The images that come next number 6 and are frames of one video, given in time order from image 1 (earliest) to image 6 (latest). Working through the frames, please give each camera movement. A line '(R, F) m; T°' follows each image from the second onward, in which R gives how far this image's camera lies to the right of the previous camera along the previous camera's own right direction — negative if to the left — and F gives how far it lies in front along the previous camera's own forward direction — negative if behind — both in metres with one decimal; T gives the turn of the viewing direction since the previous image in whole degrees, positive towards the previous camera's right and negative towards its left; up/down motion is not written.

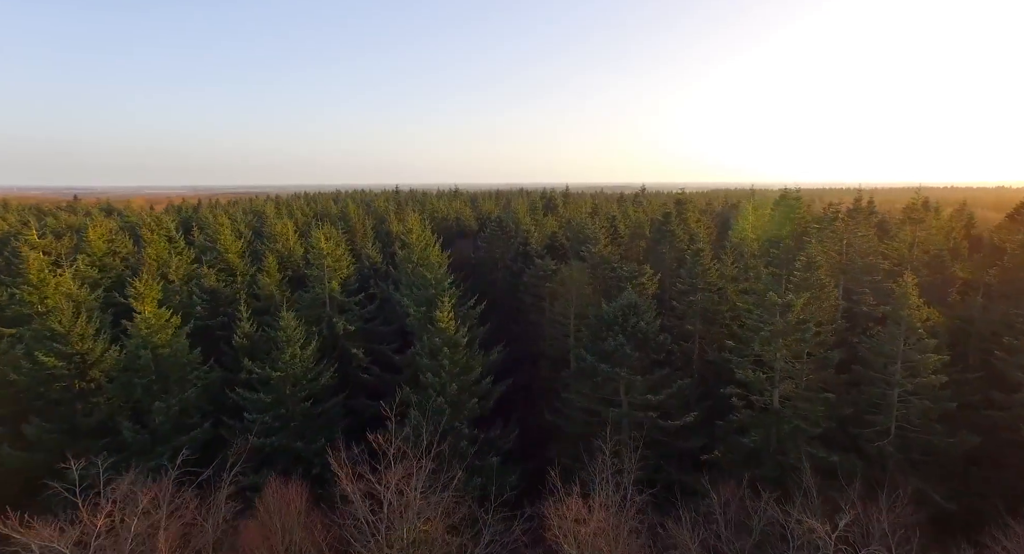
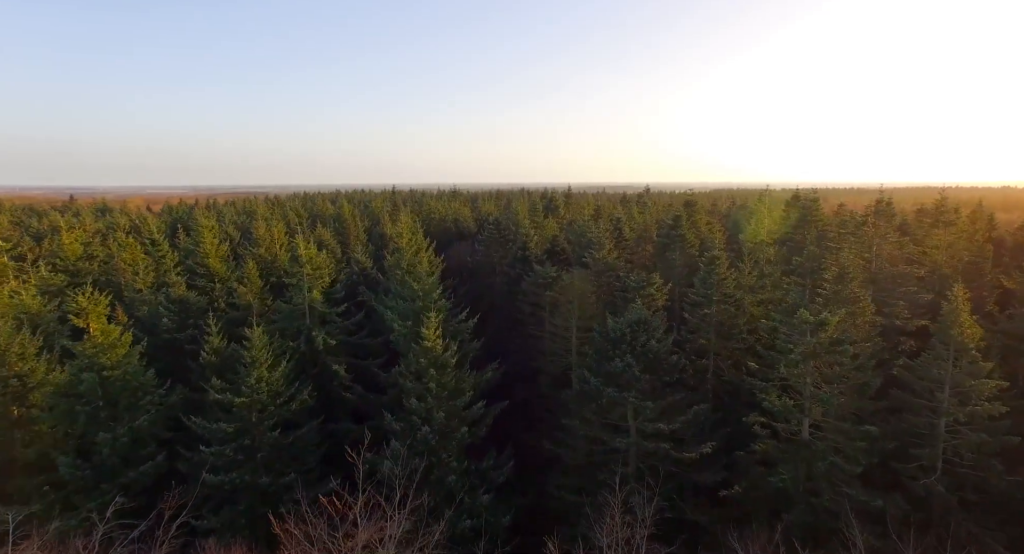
(+0.3, +2.7) m; 0°
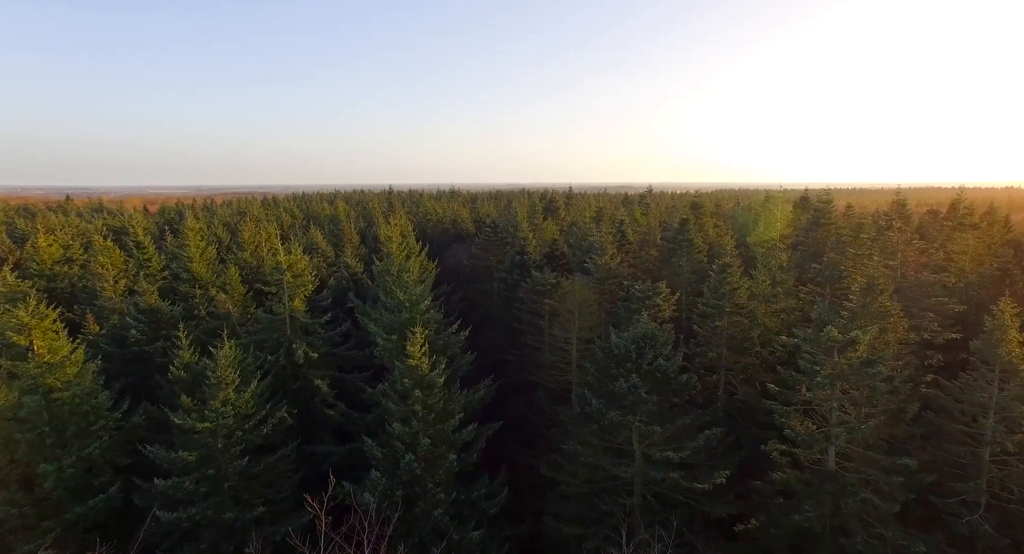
(+0.3, +2.0) m; 0°
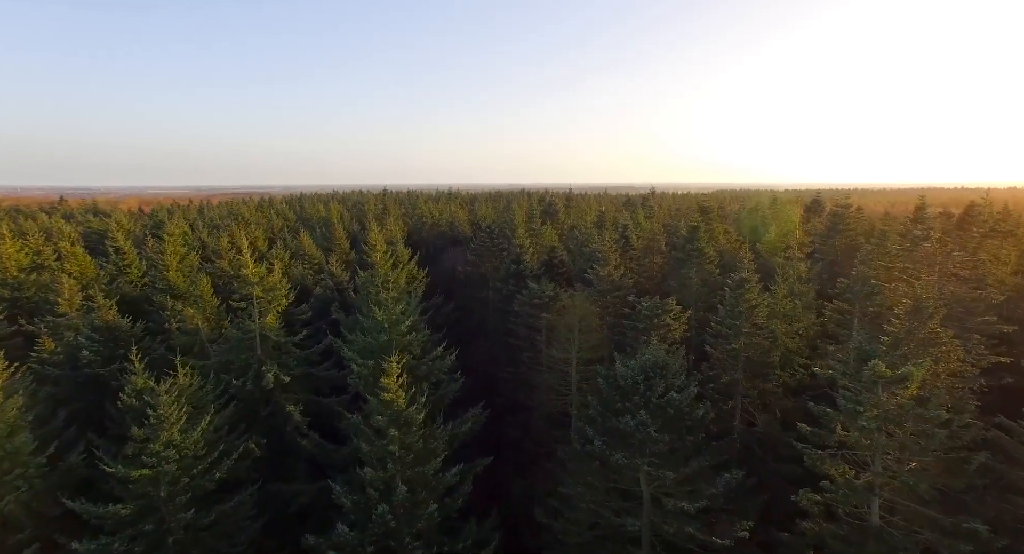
(+0.4, +2.6) m; 0°
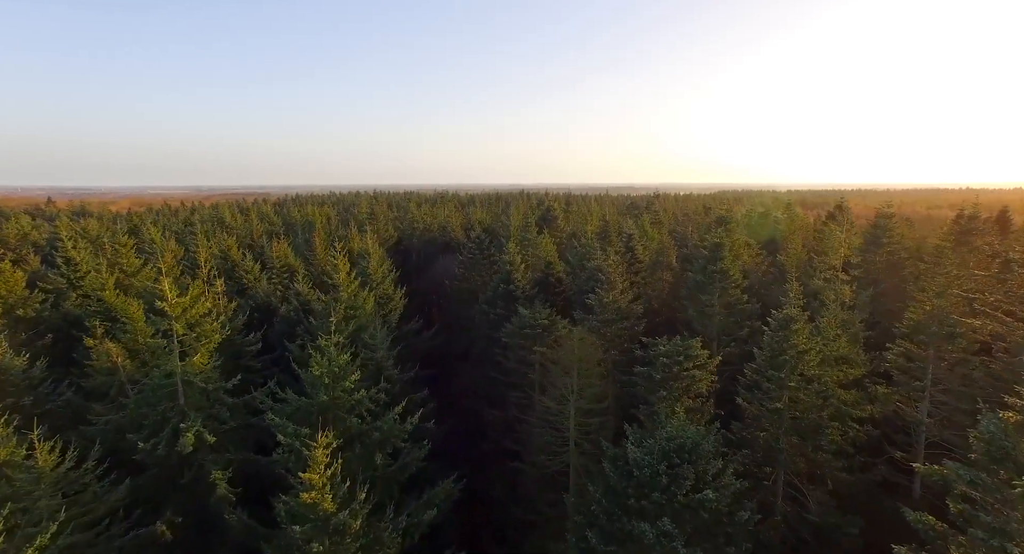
(+0.7, +4.9) m; 0°
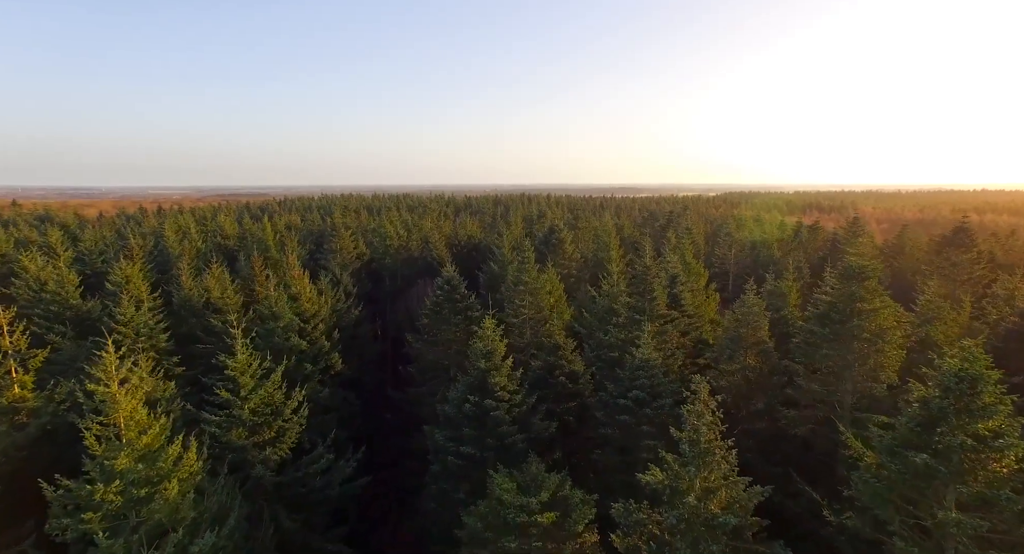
(+0.8, +14.3) m; 0°
